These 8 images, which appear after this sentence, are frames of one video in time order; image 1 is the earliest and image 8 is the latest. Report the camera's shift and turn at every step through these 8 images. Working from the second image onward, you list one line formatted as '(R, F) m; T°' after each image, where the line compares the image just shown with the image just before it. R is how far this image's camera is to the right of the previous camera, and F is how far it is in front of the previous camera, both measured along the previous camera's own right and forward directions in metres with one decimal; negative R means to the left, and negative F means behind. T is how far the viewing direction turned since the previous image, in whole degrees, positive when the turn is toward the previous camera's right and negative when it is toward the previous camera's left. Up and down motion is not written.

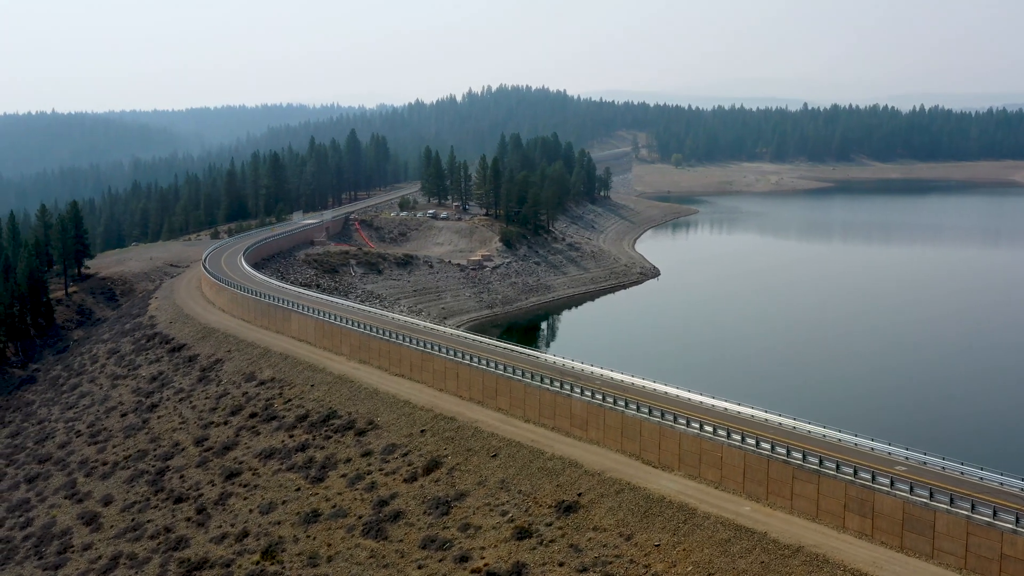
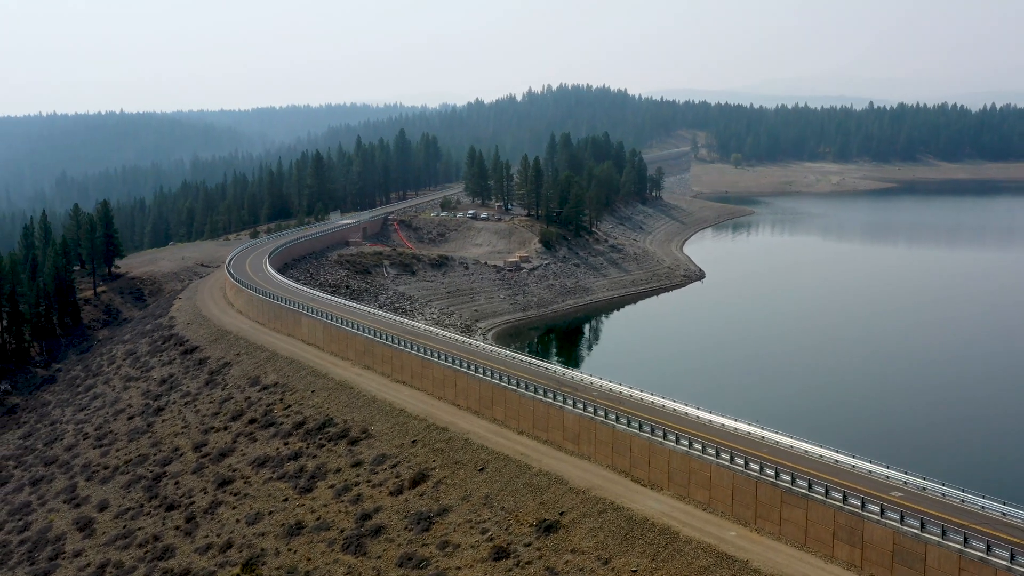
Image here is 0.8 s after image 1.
(+1.8, +1.3) m; -3°
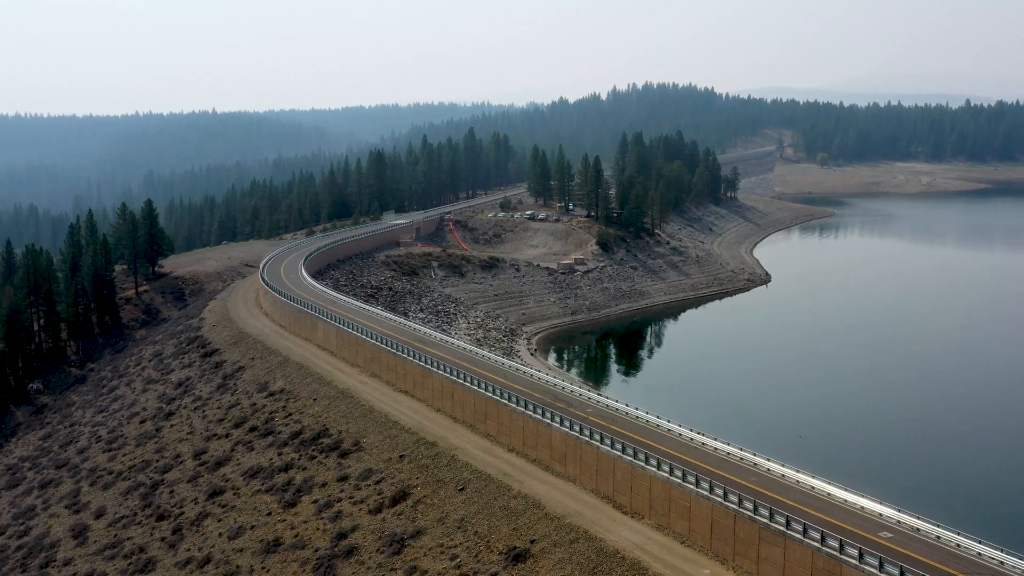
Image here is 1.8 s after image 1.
(+2.4, +1.8) m; -5°
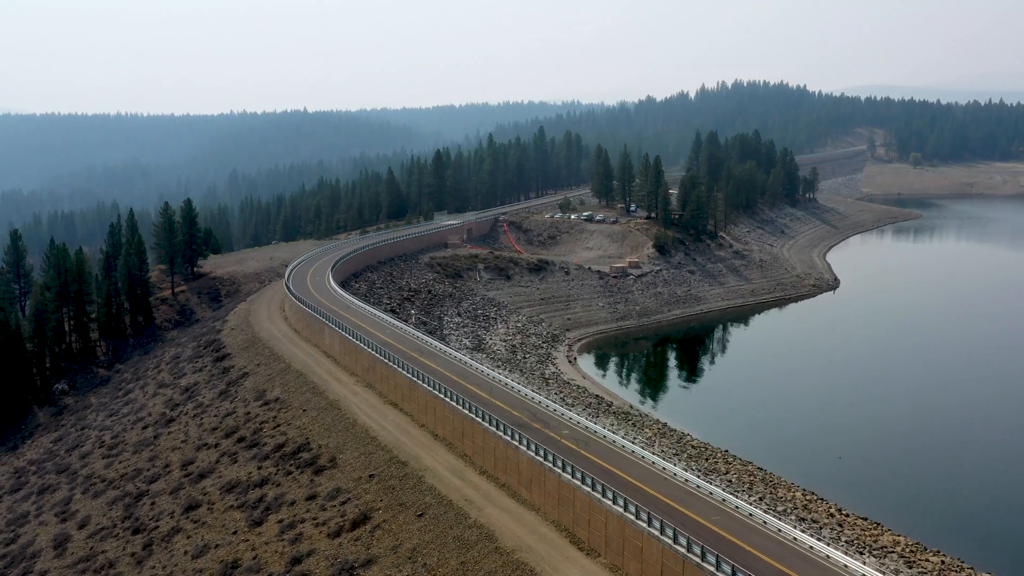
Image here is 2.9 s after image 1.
(+2.7, +2.0) m; -5°
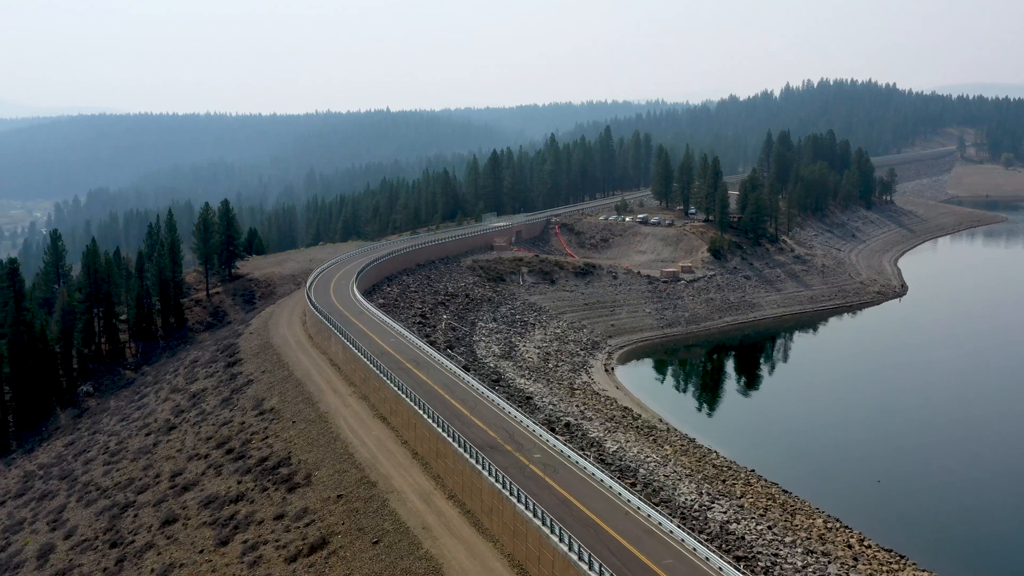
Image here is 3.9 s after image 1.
(+2.4, +1.8) m; -4°
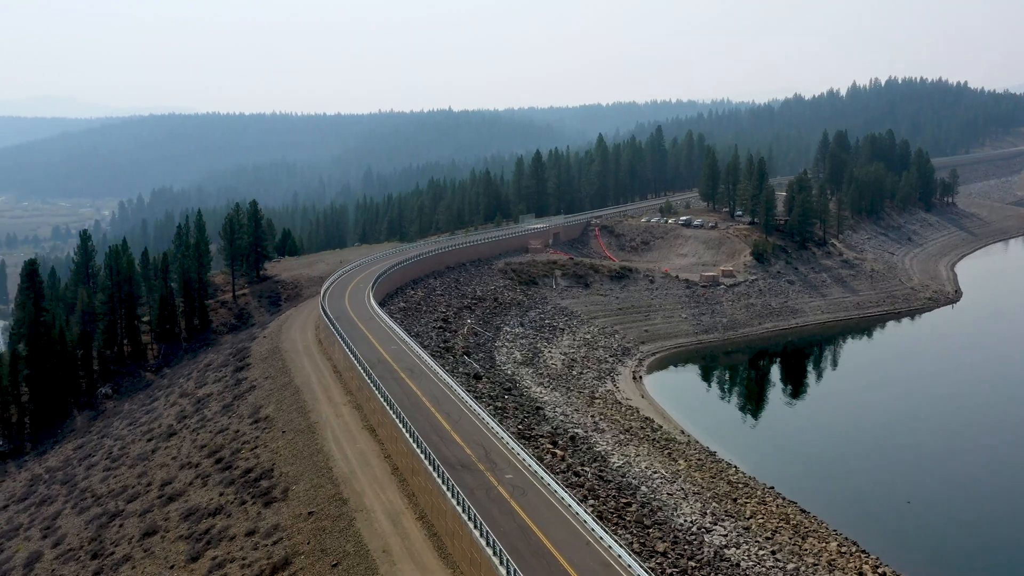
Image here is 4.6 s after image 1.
(+1.9, +1.3) m; -3°
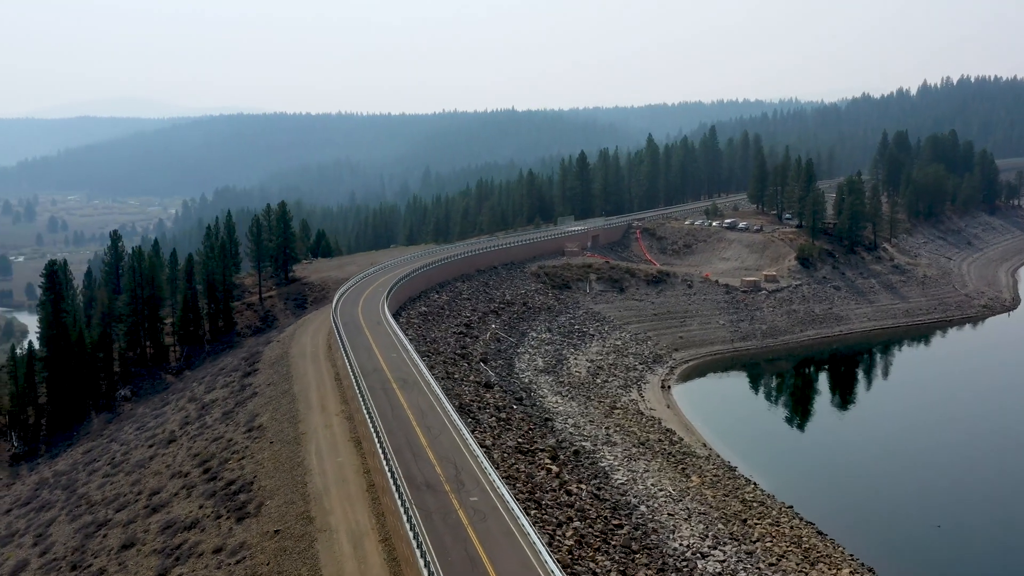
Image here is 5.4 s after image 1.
(+1.9, +1.3) m; -3°
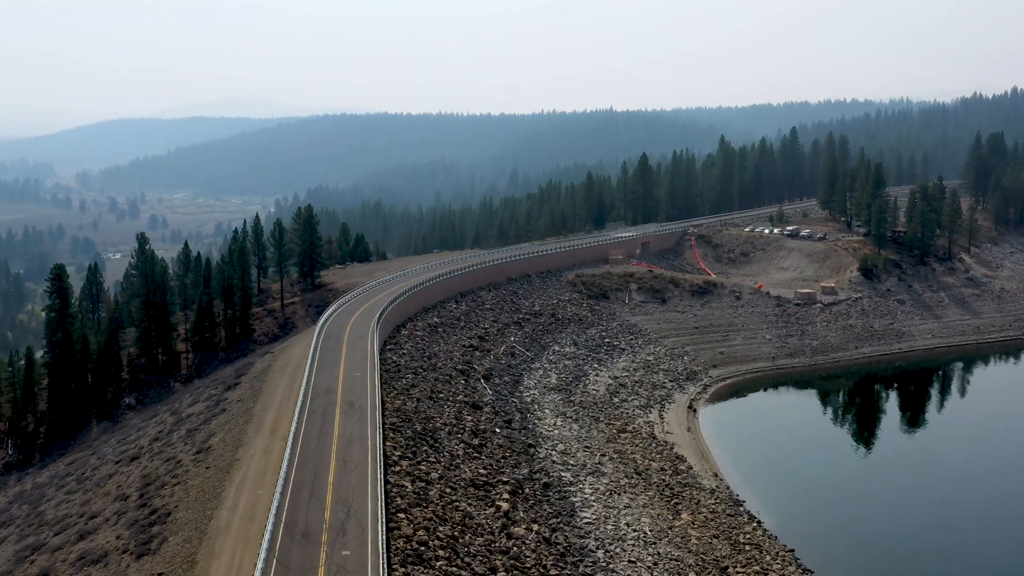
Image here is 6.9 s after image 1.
(+3.7, +2.8) m; -5°
